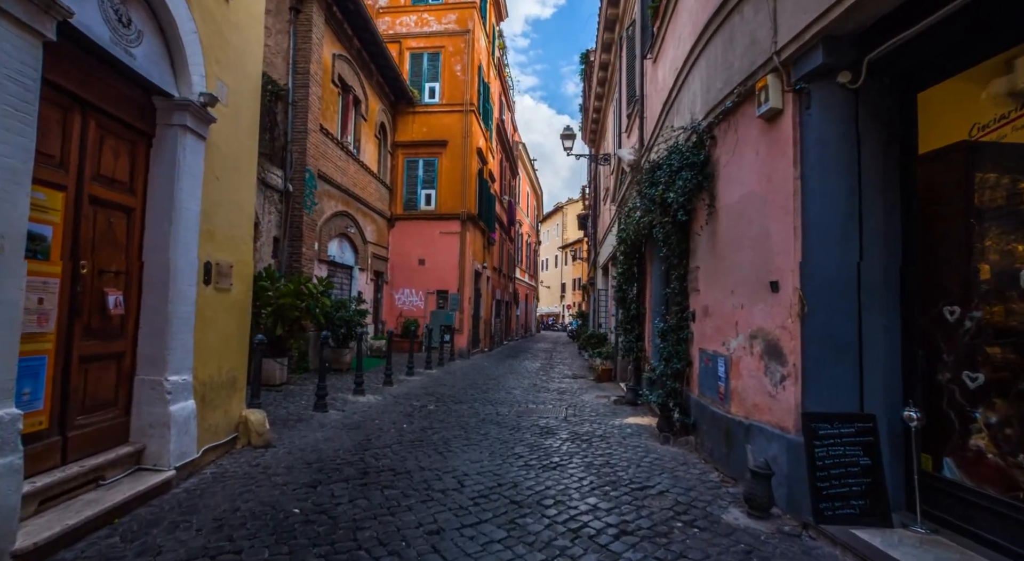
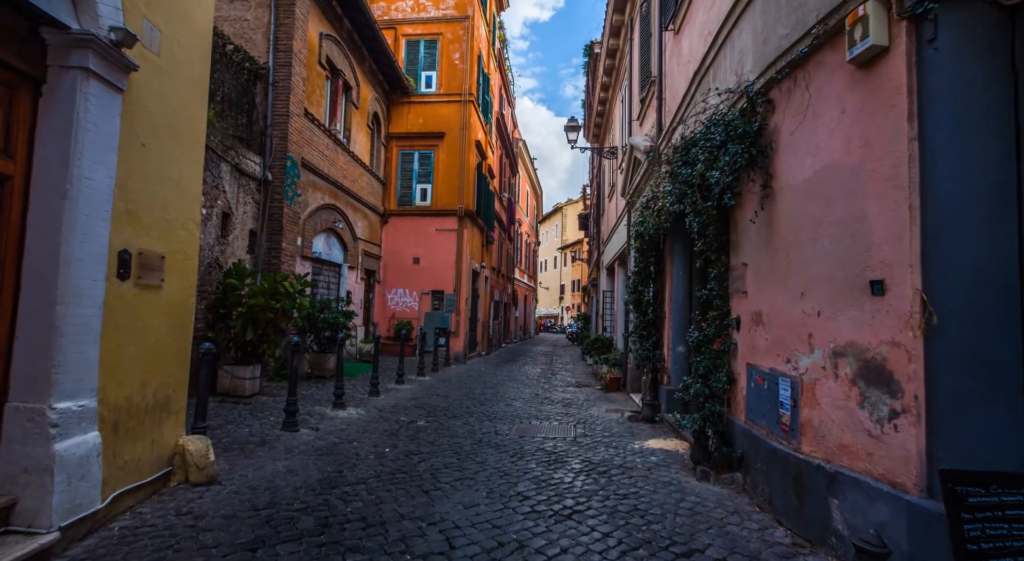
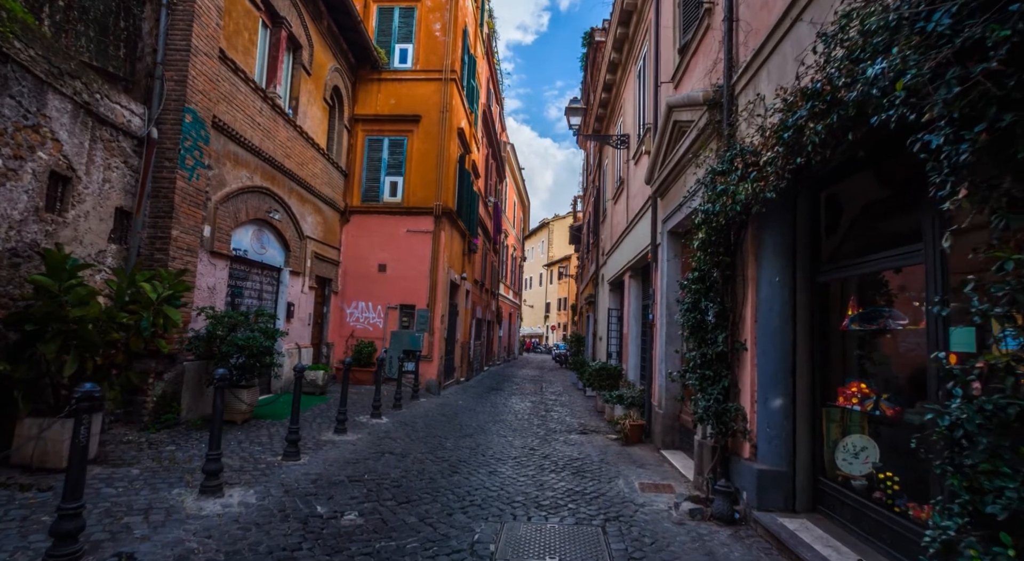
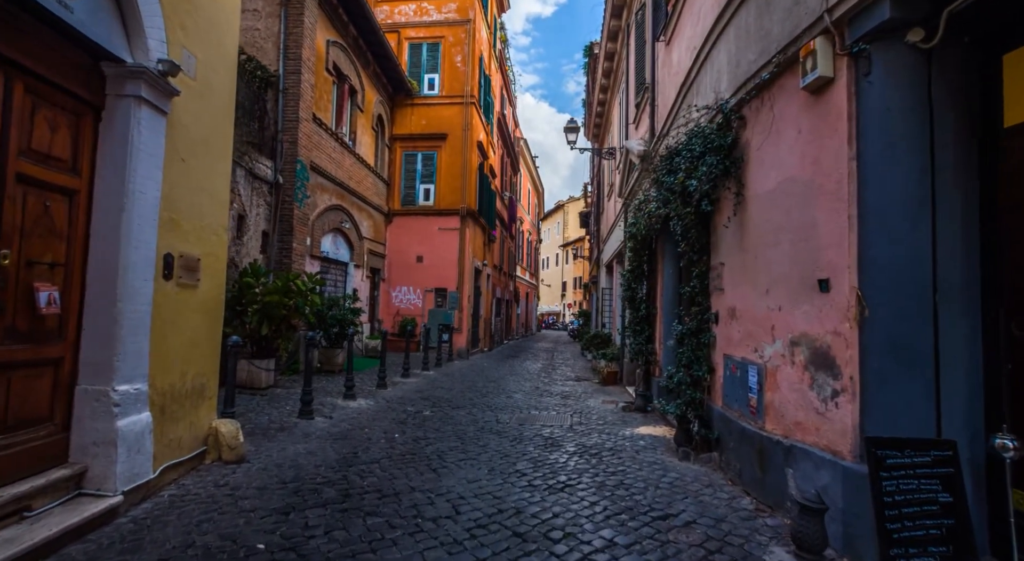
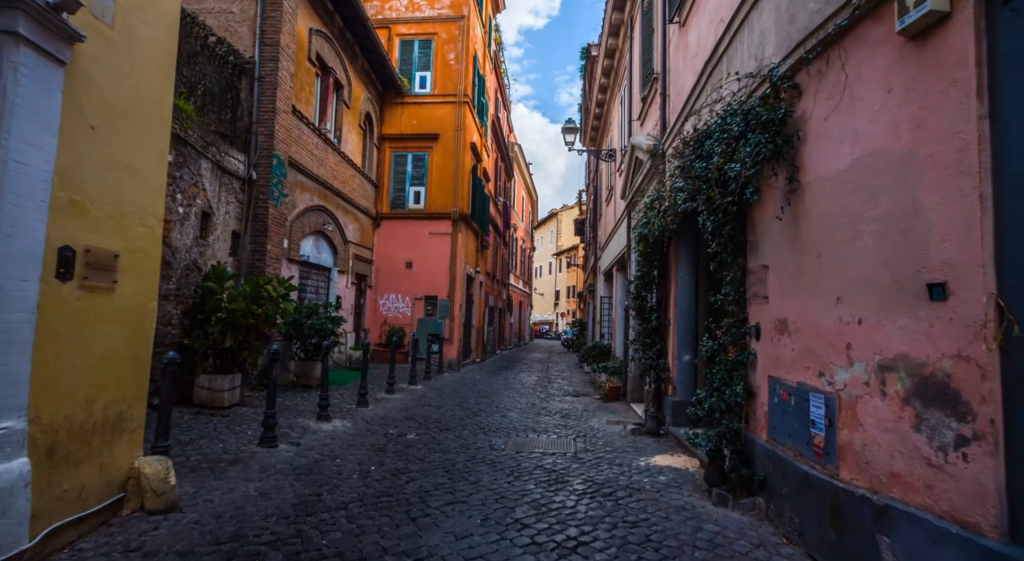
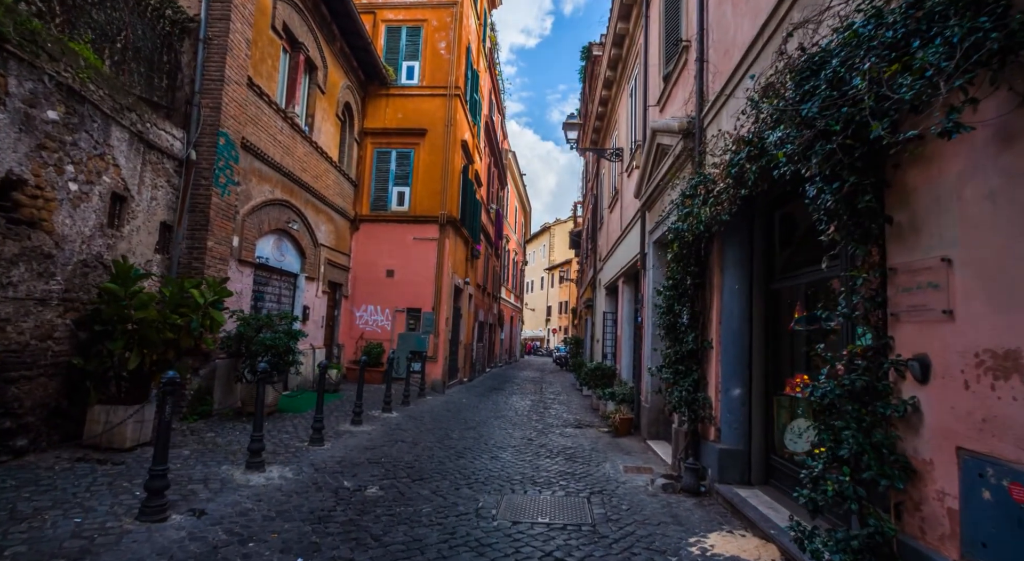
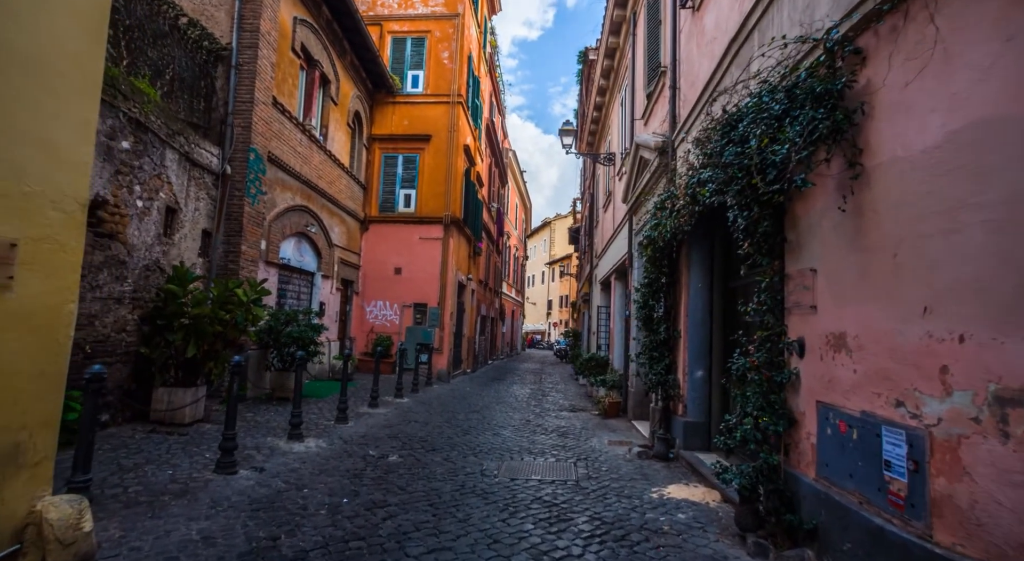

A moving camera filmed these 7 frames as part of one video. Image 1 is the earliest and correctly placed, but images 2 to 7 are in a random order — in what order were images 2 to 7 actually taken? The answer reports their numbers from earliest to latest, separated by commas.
4, 2, 5, 7, 6, 3
